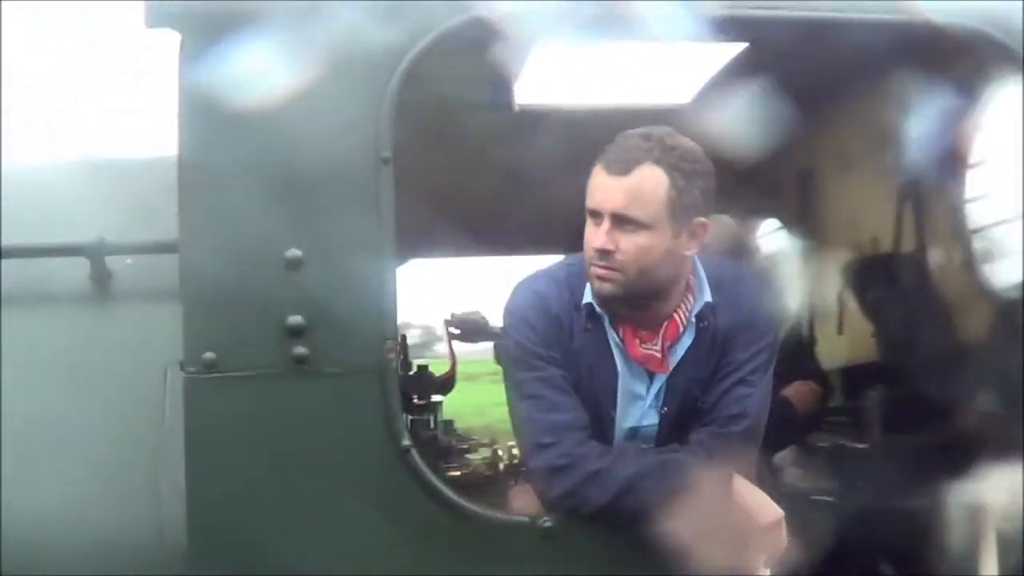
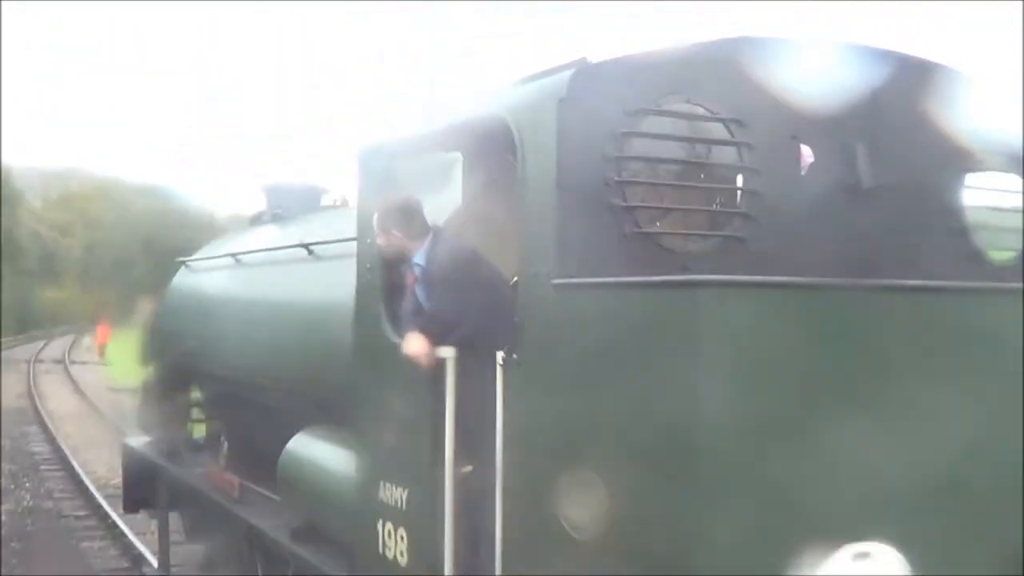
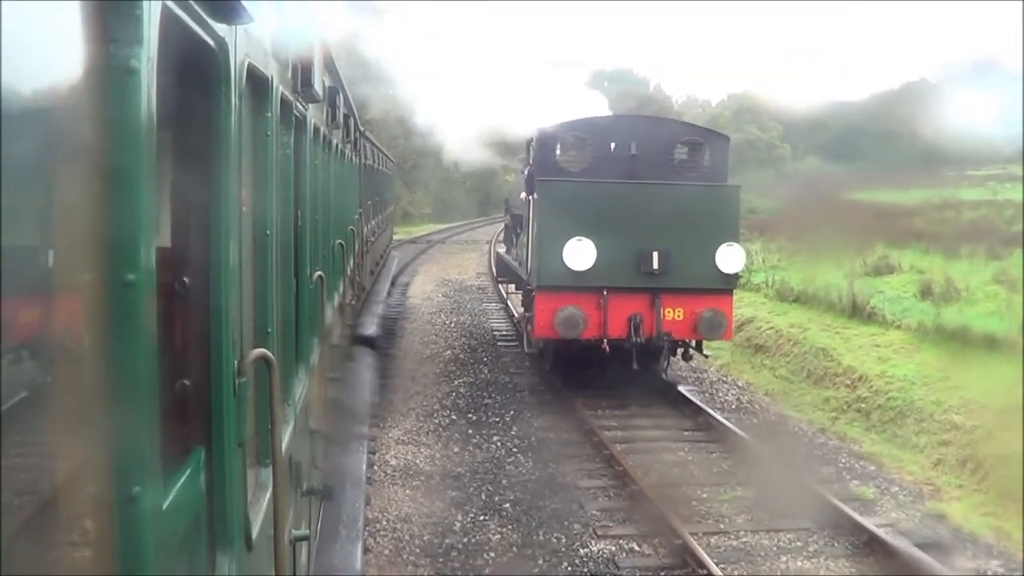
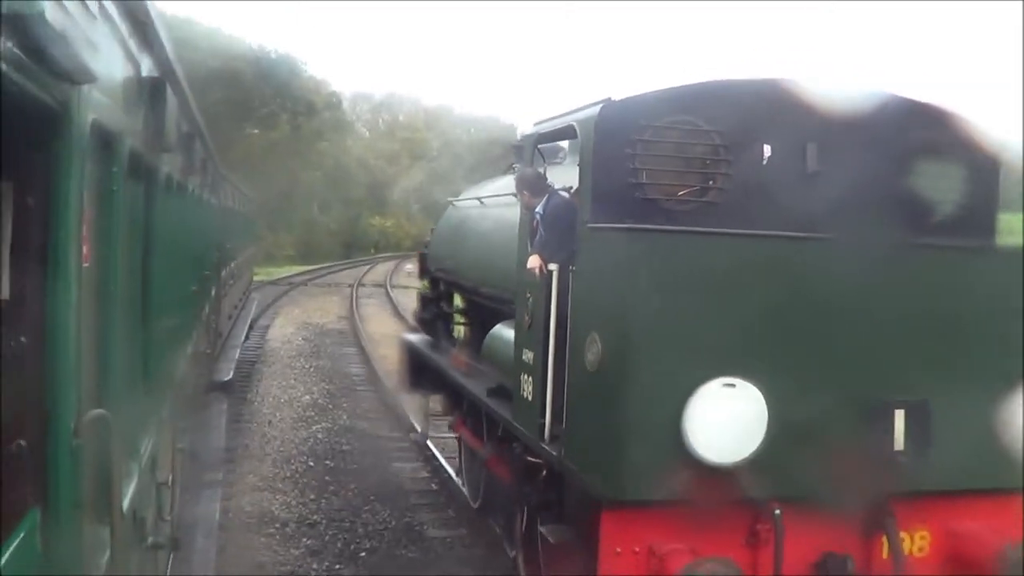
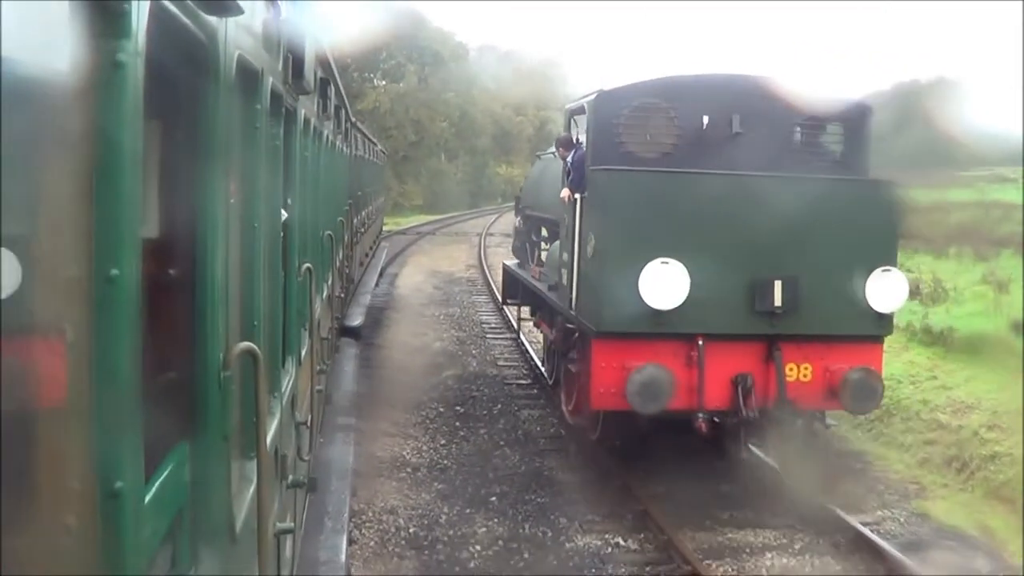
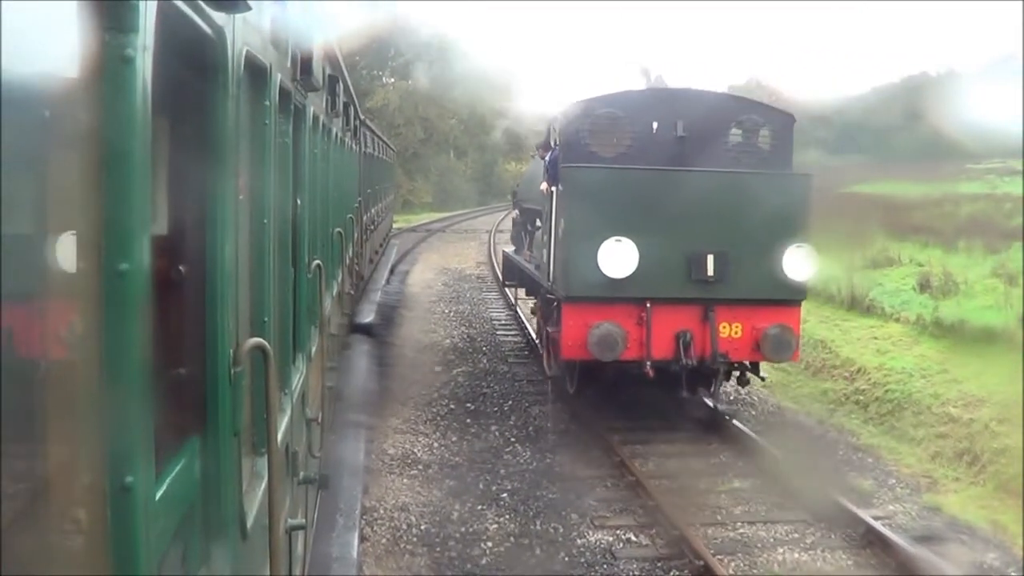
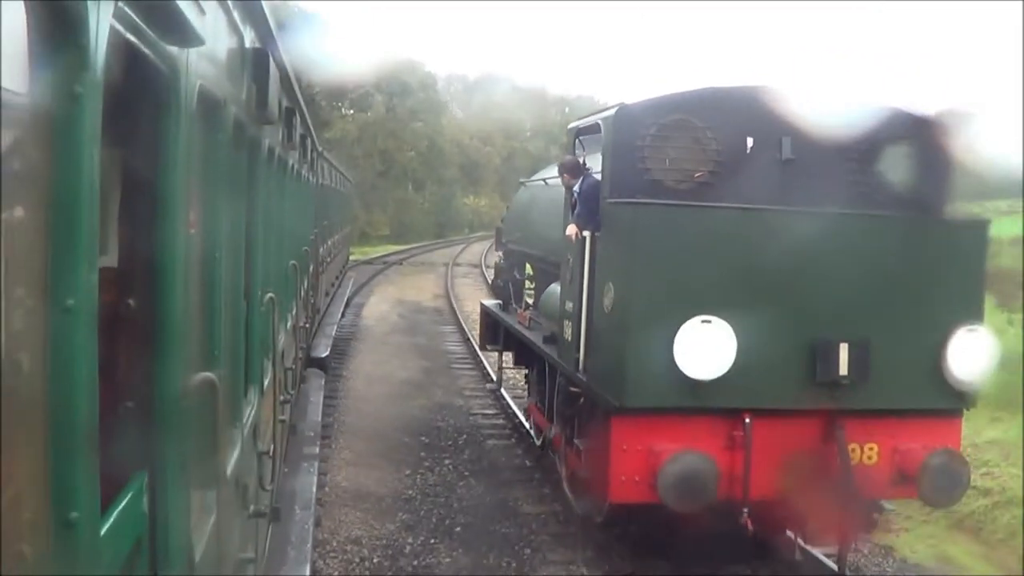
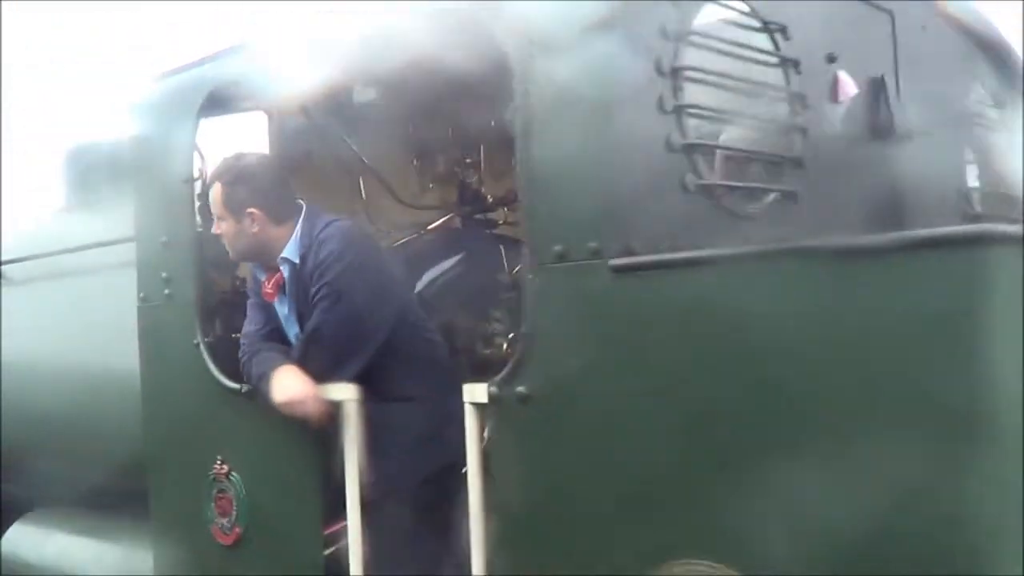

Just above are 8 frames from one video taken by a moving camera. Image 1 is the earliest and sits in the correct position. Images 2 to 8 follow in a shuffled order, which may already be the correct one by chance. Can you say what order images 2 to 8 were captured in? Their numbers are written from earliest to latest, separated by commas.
8, 2, 4, 7, 5, 6, 3
